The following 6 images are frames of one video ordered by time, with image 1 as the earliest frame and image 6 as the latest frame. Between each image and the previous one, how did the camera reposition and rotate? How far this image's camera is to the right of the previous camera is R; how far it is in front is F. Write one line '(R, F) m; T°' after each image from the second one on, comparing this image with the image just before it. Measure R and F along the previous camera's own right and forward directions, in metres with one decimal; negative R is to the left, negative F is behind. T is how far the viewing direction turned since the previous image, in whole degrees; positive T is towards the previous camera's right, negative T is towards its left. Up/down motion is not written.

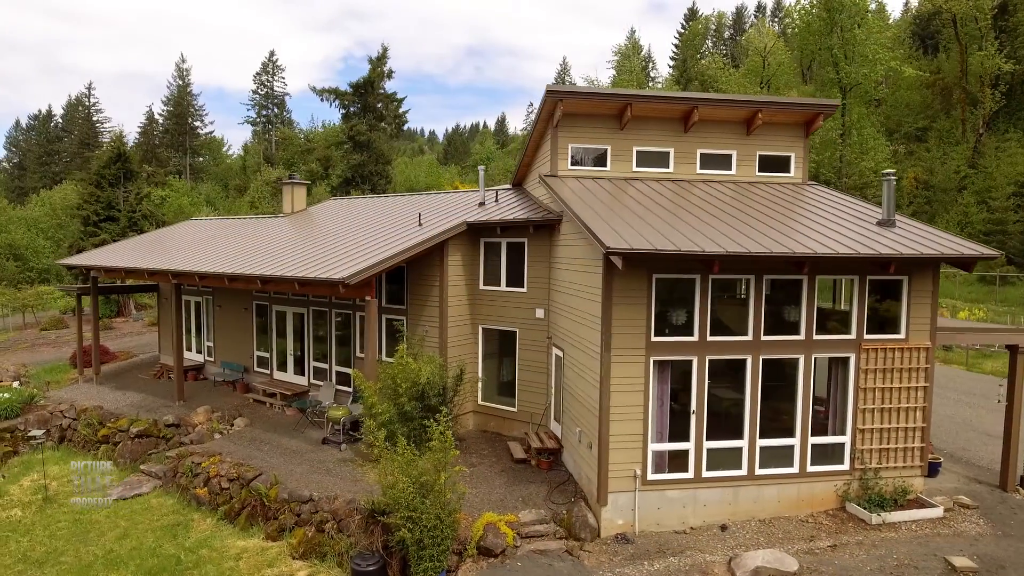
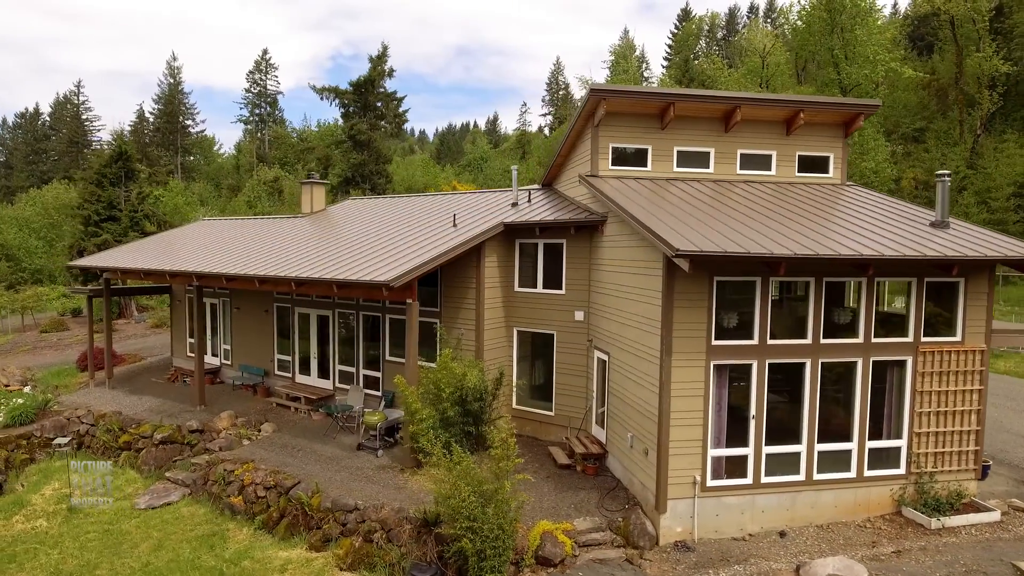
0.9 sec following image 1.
(-0.9, +0.2) m; +1°
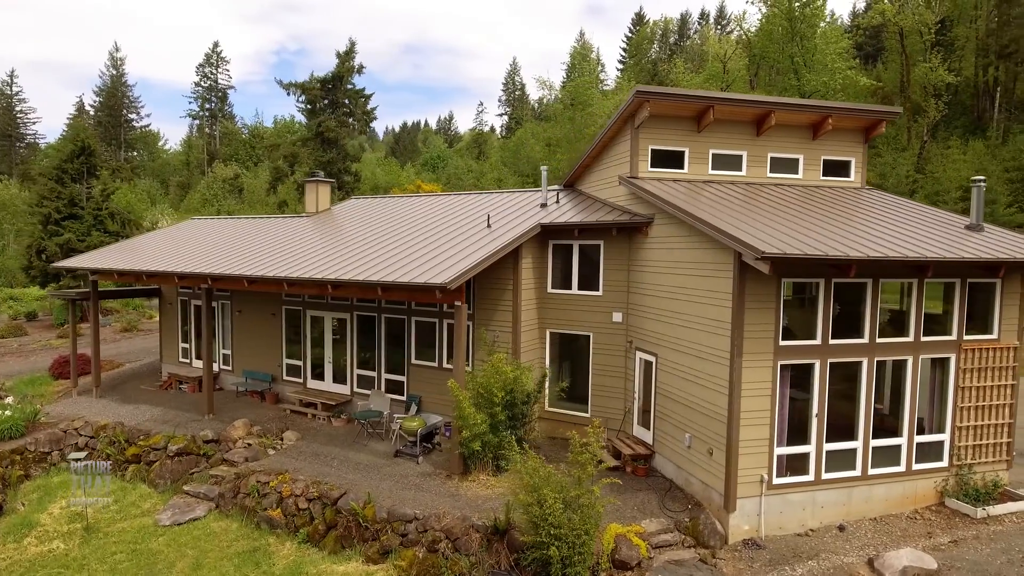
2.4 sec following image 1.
(-1.7, +0.2) m; +5°
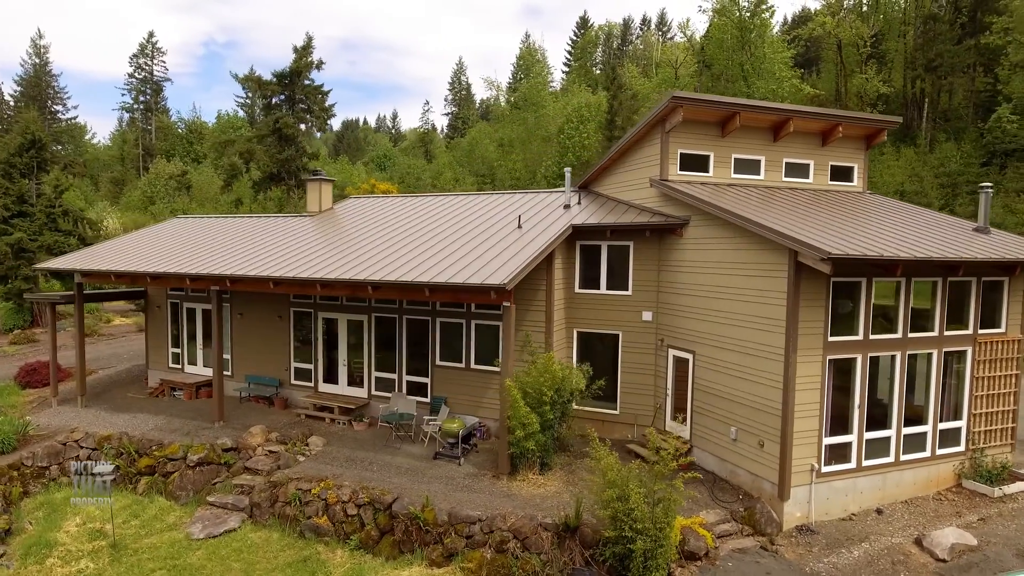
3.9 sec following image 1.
(-1.8, 0.0) m; +6°
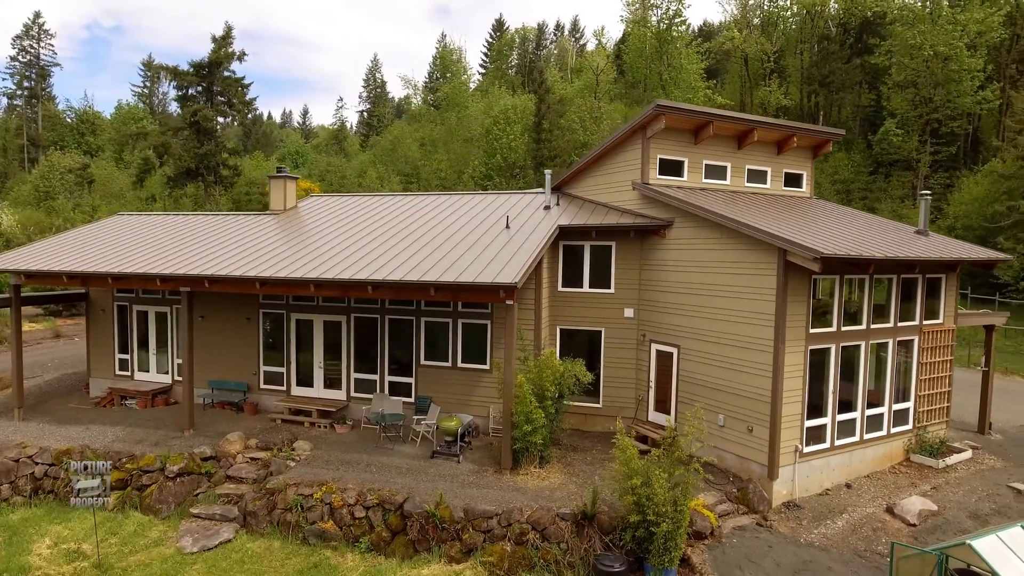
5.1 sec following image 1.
(-1.6, -0.1) m; +8°
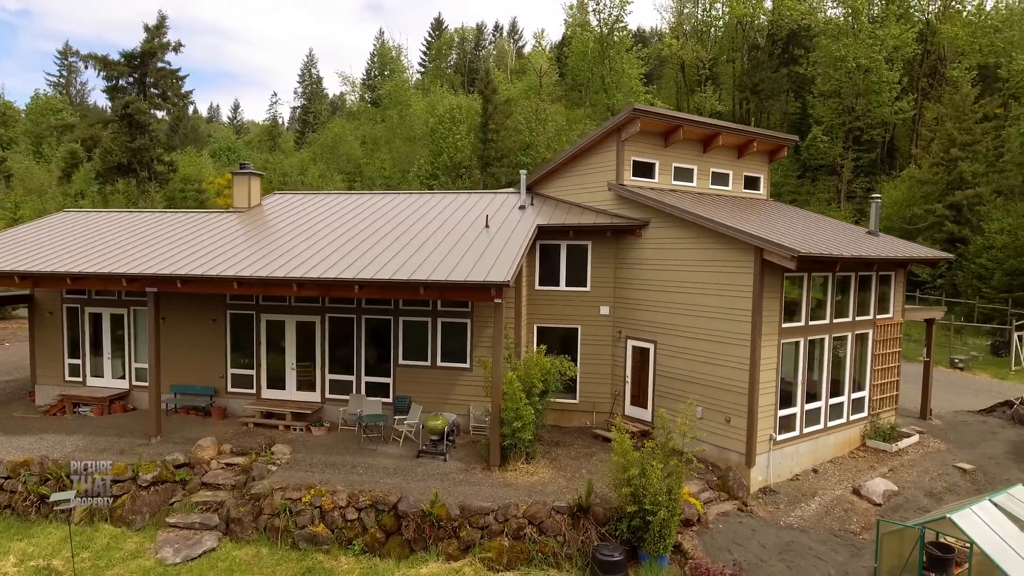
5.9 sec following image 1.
(-0.9, -0.1) m; +6°
